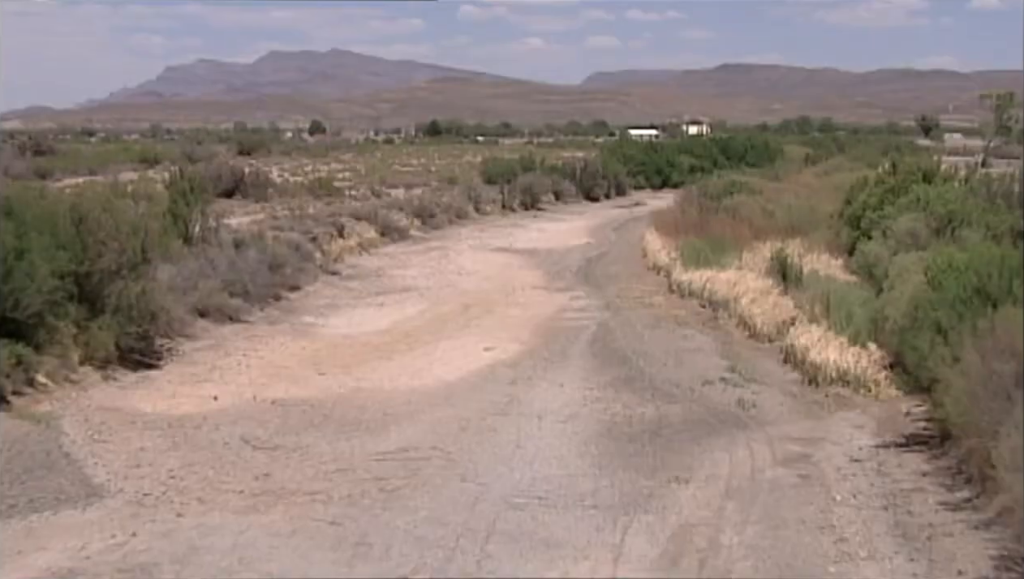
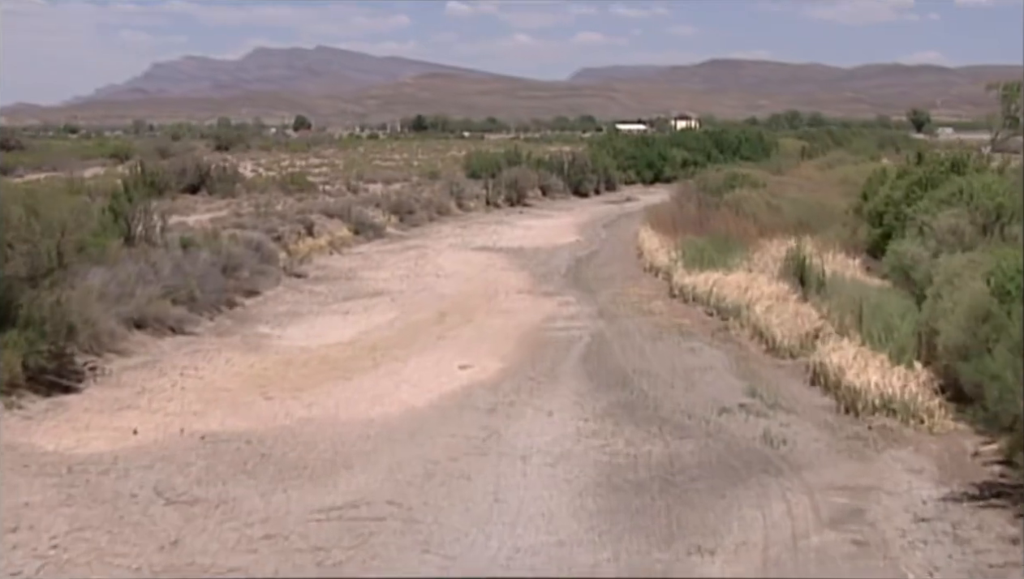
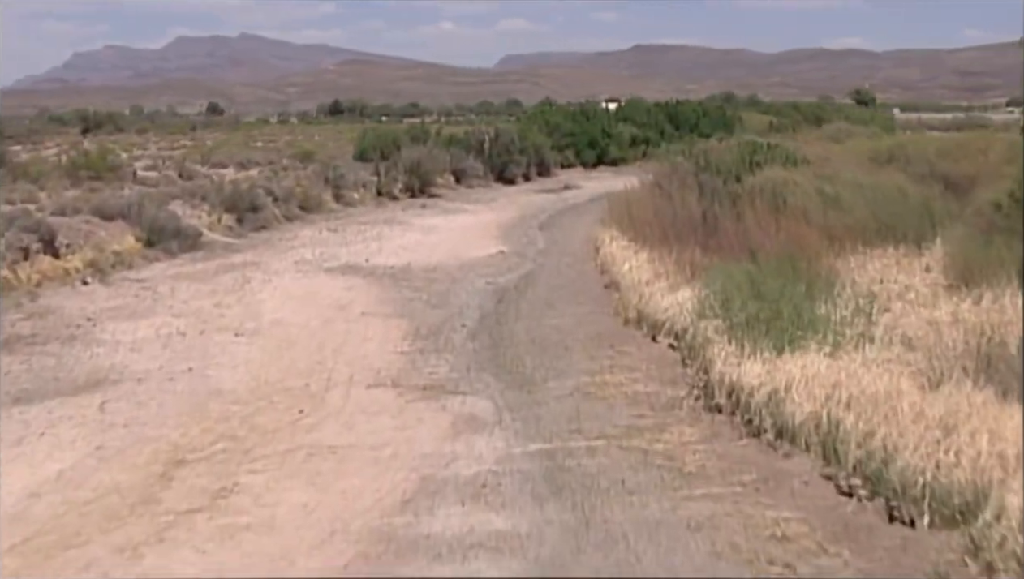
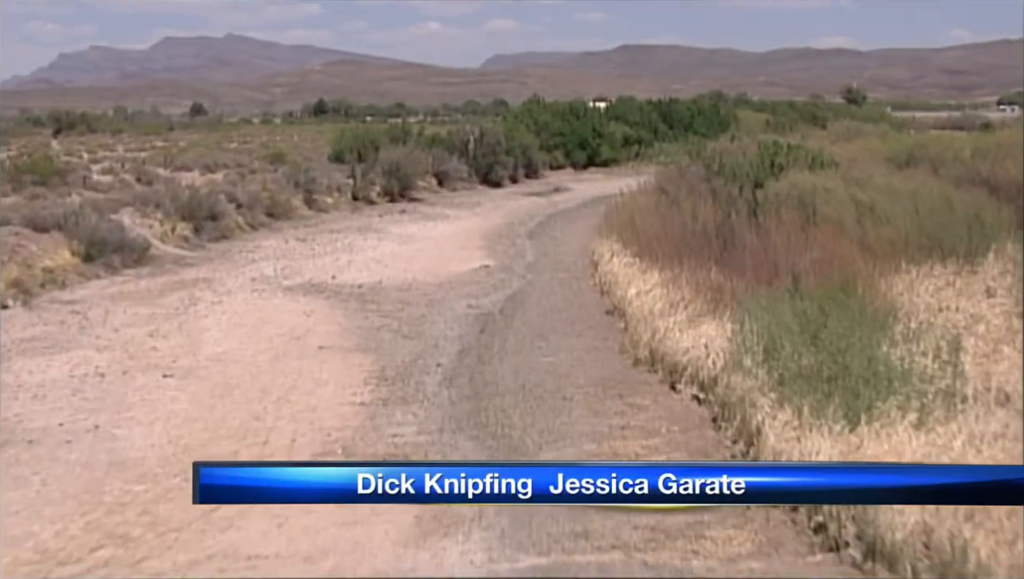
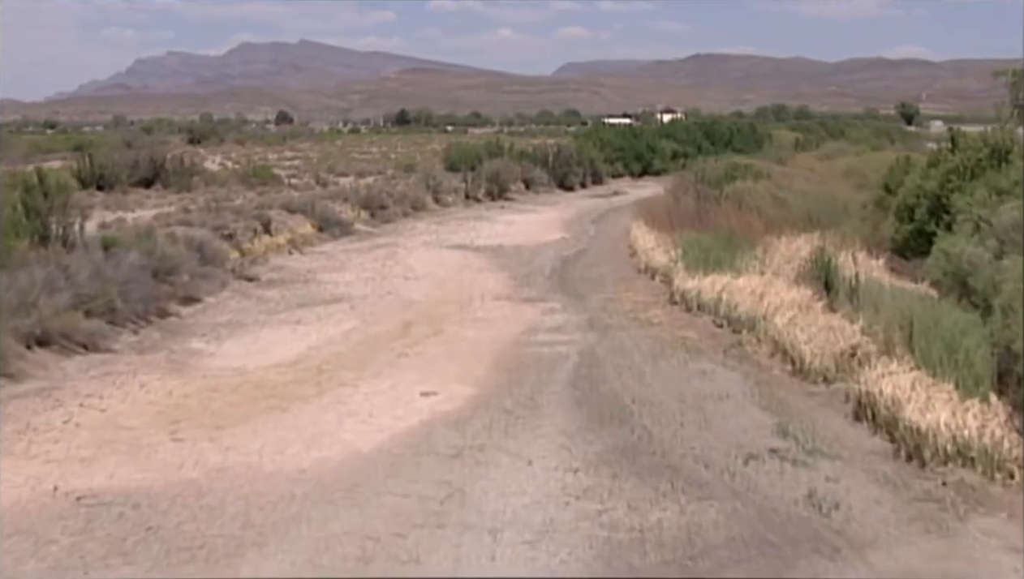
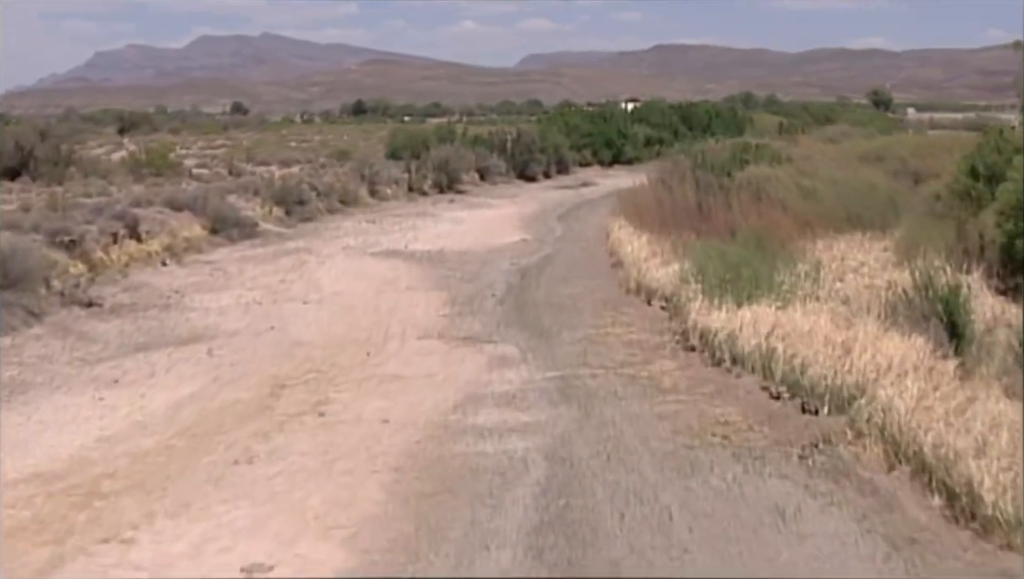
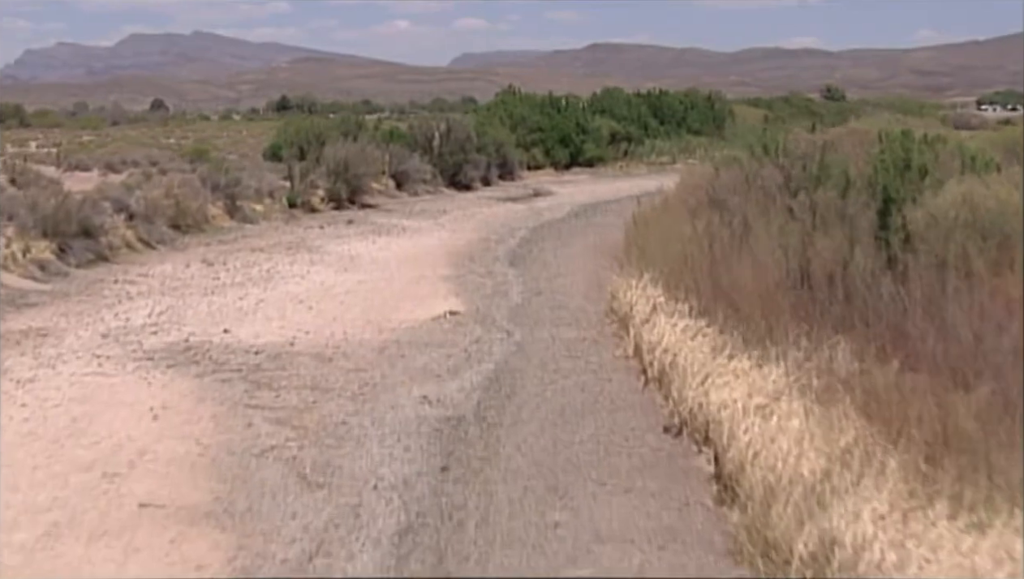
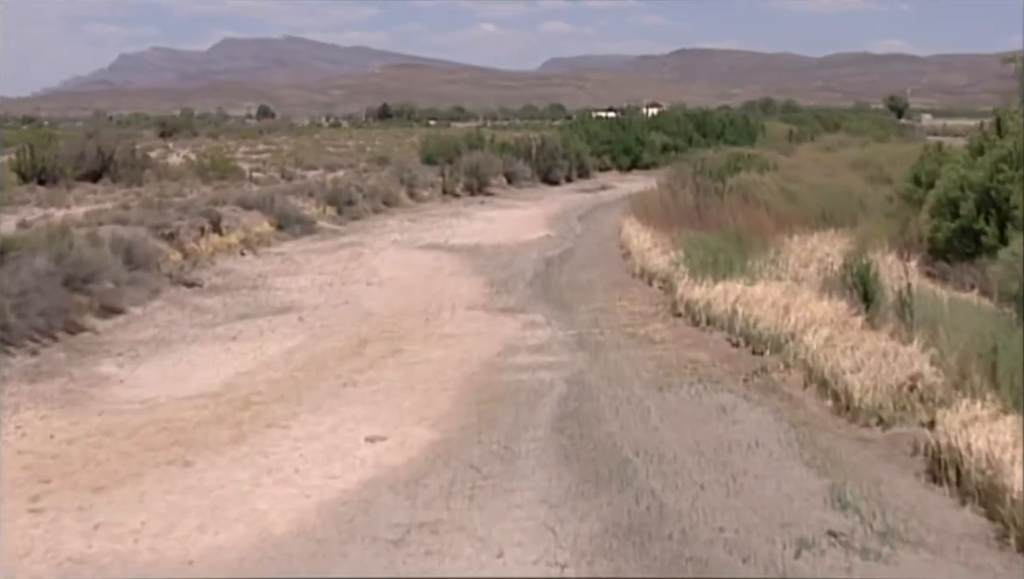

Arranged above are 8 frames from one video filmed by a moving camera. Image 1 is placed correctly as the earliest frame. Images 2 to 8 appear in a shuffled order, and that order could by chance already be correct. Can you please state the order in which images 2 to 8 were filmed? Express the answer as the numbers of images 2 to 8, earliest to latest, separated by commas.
2, 5, 8, 6, 3, 4, 7
